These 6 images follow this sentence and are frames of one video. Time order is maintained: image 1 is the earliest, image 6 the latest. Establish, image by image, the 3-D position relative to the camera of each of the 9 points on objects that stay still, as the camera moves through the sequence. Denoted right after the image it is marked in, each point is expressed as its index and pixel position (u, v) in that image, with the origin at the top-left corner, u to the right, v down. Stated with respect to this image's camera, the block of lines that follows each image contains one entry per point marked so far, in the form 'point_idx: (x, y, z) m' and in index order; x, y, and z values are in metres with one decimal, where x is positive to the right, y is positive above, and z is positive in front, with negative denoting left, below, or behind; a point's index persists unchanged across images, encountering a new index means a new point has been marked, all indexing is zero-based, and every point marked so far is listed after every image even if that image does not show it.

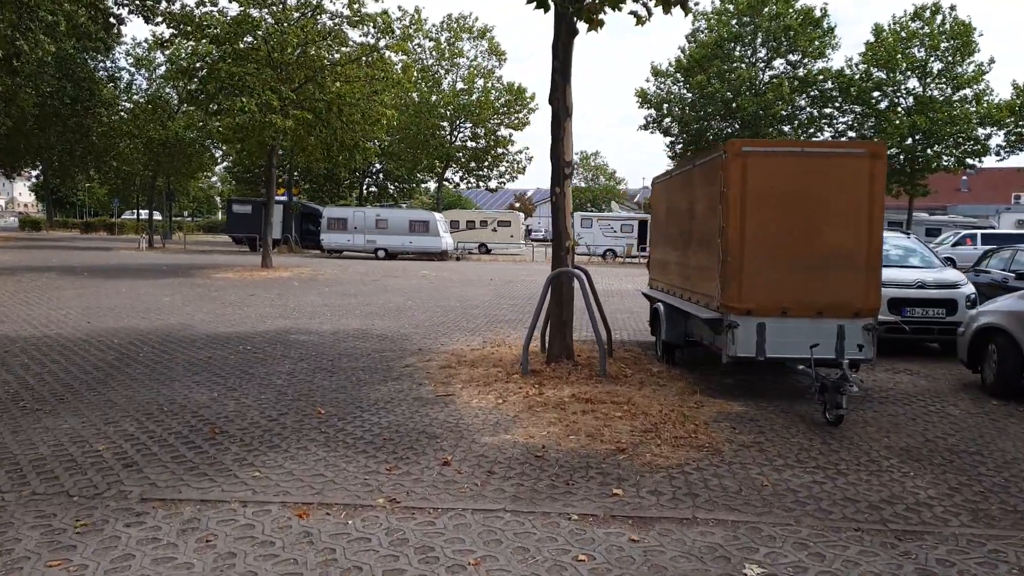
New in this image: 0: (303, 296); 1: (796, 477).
0: (-4.3, -0.2, +16.4) m
1: (+1.7, -1.1, +4.7) m
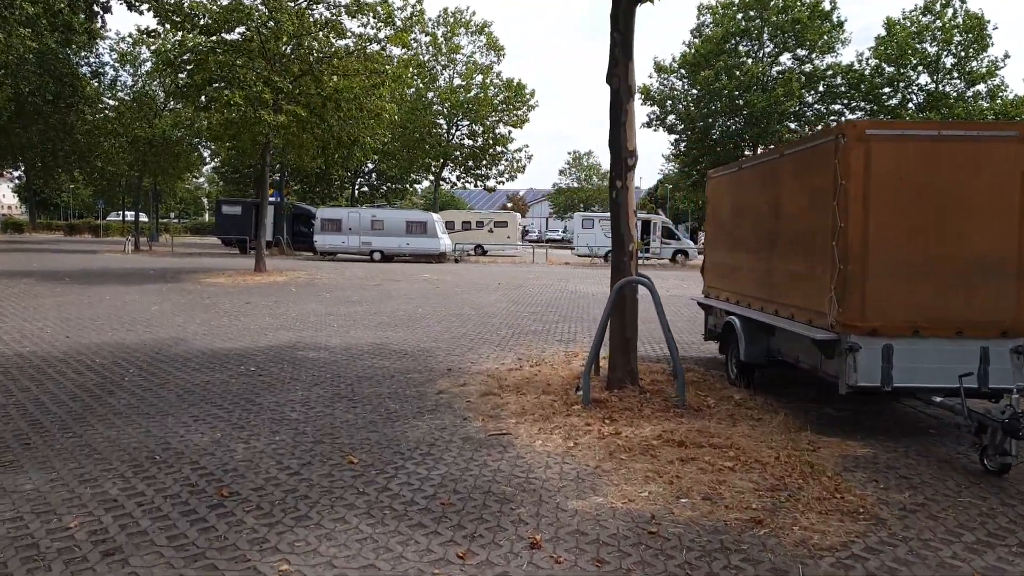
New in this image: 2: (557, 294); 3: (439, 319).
0: (-3.9, -0.3, +15.1) m
1: (+2.2, -1.2, +3.5) m
2: (+1.0, -0.1, +18.1) m
3: (-1.1, -0.5, +12.7) m
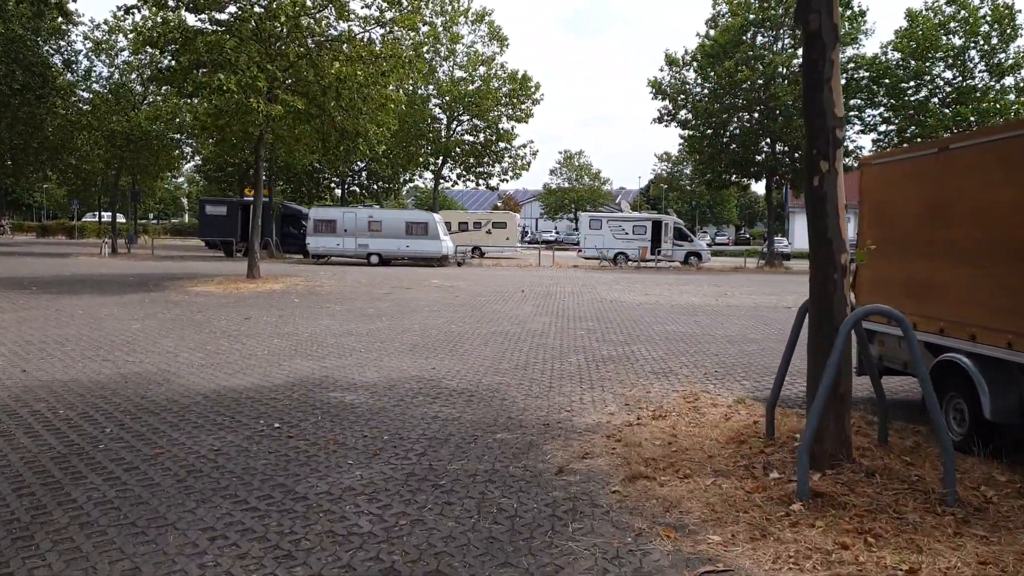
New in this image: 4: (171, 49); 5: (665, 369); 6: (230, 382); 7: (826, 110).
0: (-3.2, -0.5, +12.9) m
1: (+3.2, -1.4, +1.4) m
2: (+1.7, -0.3, +16.0) m
3: (-0.4, -0.7, +10.5) m
4: (-8.6, +6.0, +20.0) m
5: (+1.6, -0.9, +8.5) m
6: (-2.7, -0.9, +7.6) m
7: (+1.8, +1.1, +4.7) m
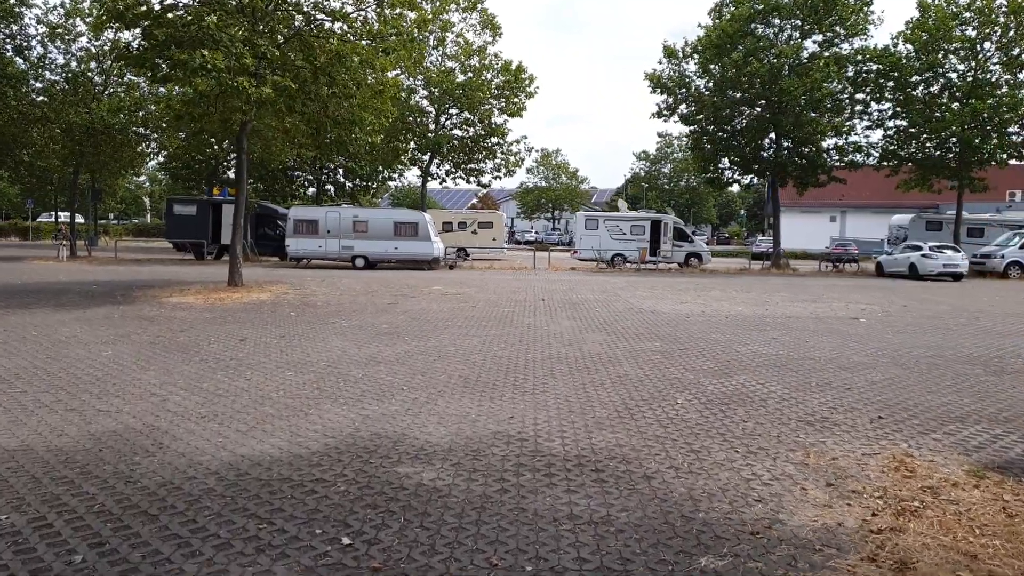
0: (-2.5, -0.7, +10.7) m
1: (+4.3, -1.6, -0.5) m
2: (+2.2, -0.5, +14.0) m
3: (+0.4, -0.9, +8.5) m
4: (-8.2, +5.8, +17.6) m
5: (+2.5, -1.0, +6.6) m
6: (-1.8, -1.1, +5.5) m
7: (+2.8, +0.9, +2.8) m
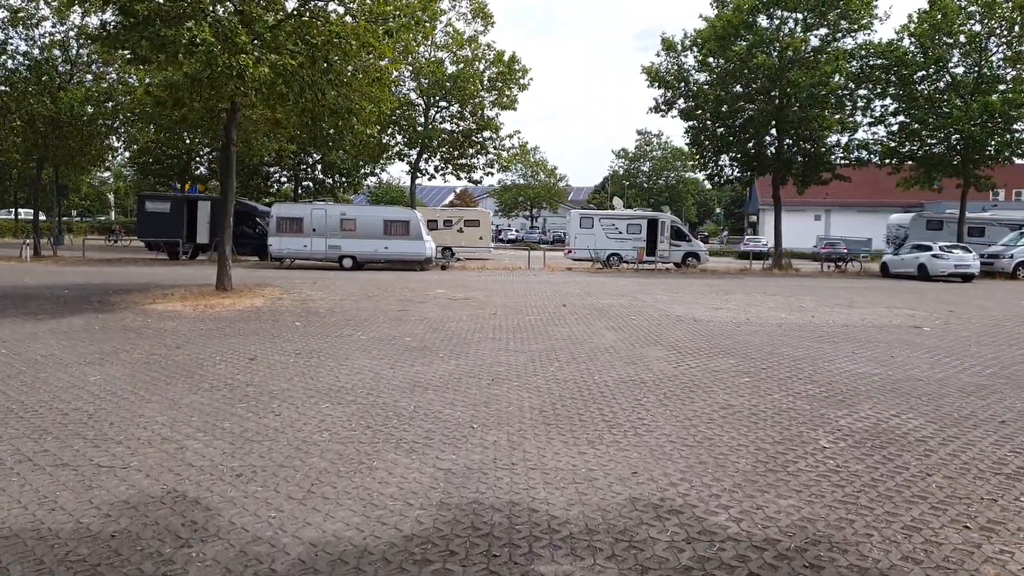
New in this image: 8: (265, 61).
0: (-1.9, -0.8, +9.3) m
1: (+5.3, -1.7, -1.6) m
2: (+2.7, -0.6, +12.7) m
3: (+1.1, -1.0, +7.2) m
4: (-7.9, +5.7, +15.9) m
5: (+3.2, -1.2, +5.3) m
6: (-1.0, -1.2, +4.1) m
7: (+3.7, +0.7, +1.5) m
8: (-5.1, +4.6, +16.3) m
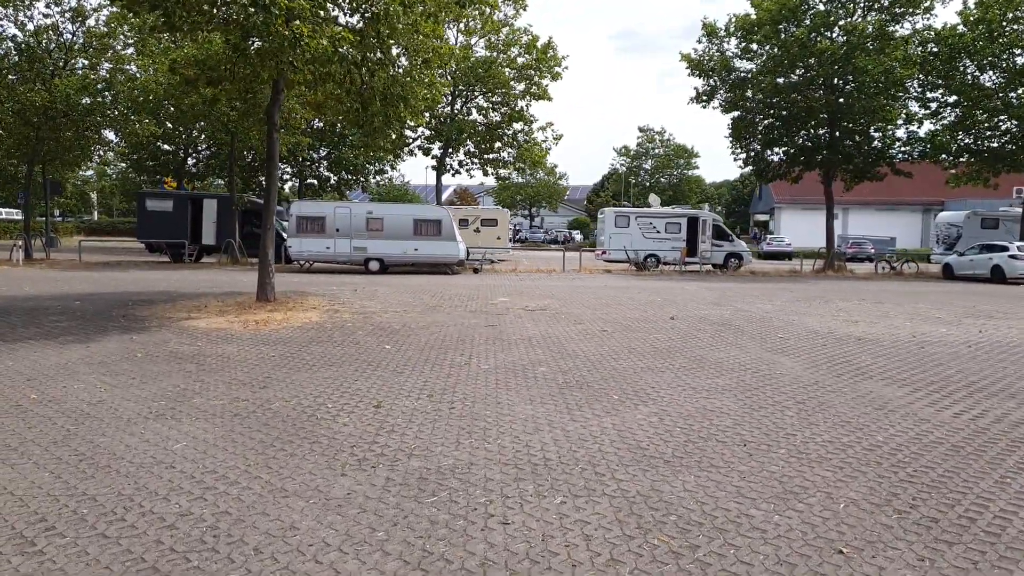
0: (-0.1, -1.0, +6.9) m
1: (+7.4, -1.9, -3.9) m
2: (+4.5, -0.8, +10.4) m
3: (+3.0, -1.2, +4.8) m
4: (-6.2, +5.5, +13.4) m
5: (+5.2, -1.3, +3.0) m
6: (+1.0, -1.4, +1.7) m
7: (+5.7, +0.6, -0.7) m
8: (-3.4, +4.4, +13.9) m
